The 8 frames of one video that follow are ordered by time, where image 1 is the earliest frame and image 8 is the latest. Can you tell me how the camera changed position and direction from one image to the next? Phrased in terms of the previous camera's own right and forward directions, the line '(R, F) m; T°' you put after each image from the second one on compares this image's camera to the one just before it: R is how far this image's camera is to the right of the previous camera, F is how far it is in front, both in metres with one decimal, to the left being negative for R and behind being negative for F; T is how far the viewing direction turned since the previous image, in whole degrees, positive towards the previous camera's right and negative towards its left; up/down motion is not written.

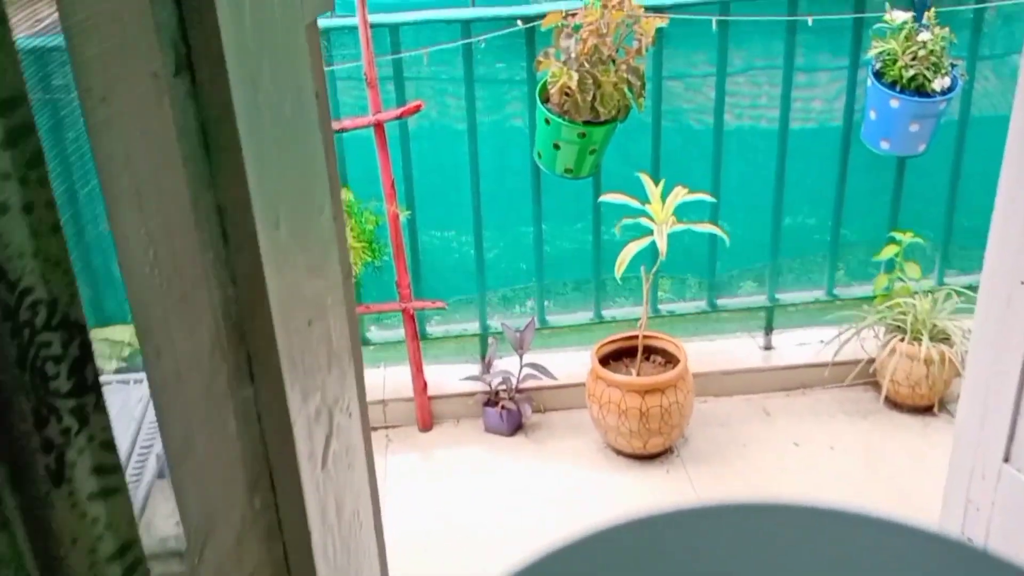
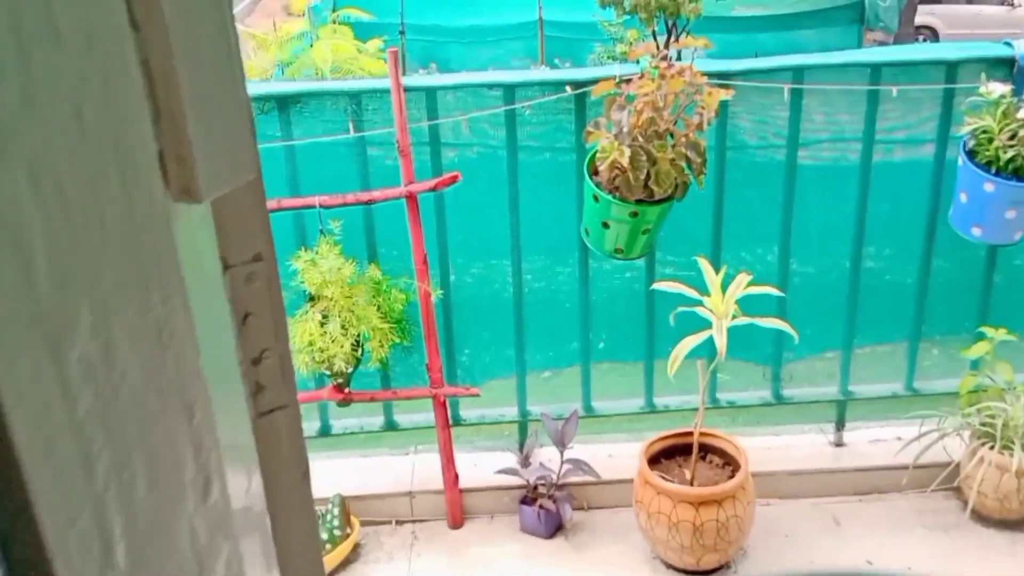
(0.0, +0.3) m; -3°
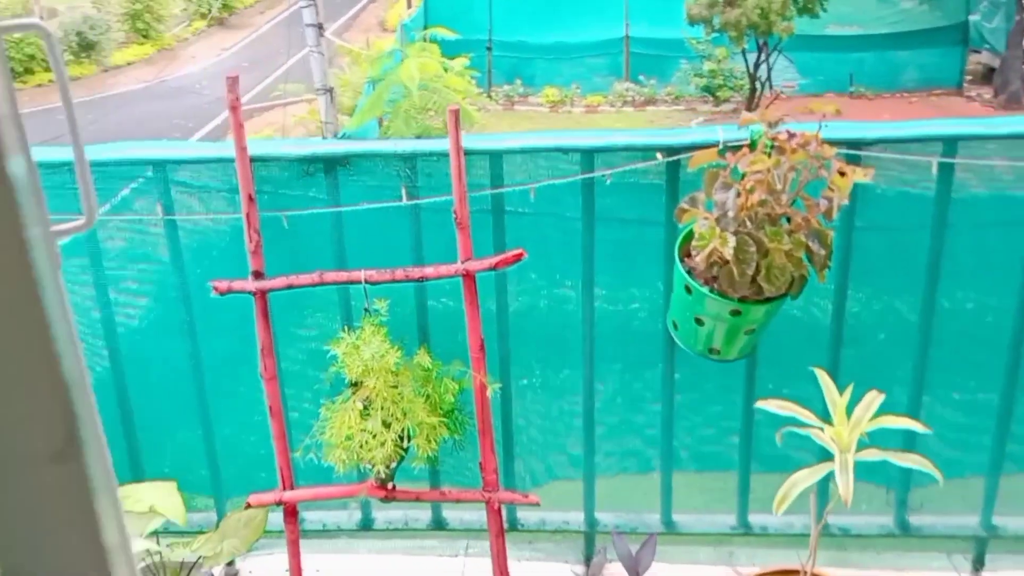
(0.0, +0.5) m; -5°
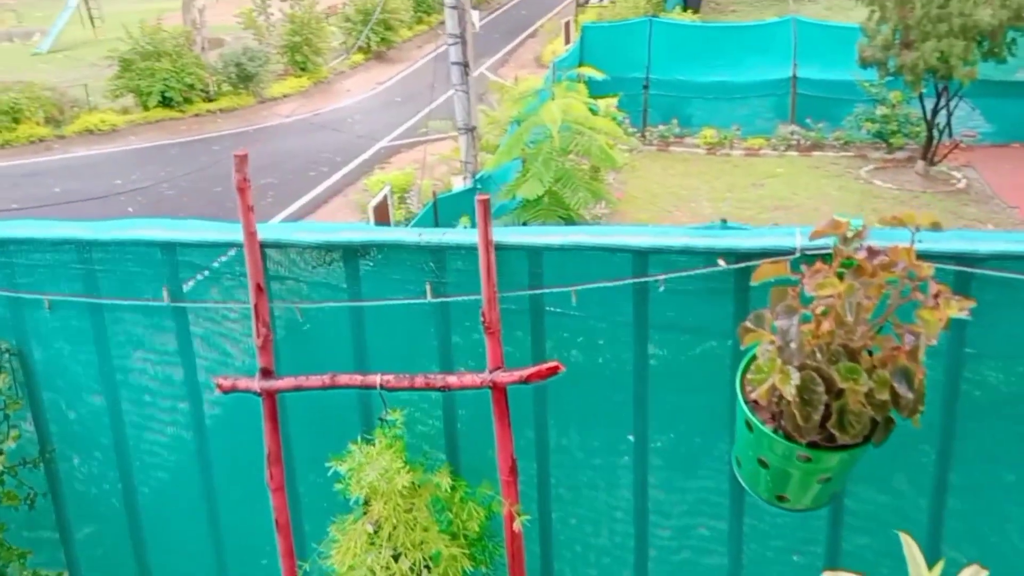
(+0.3, +0.5) m; -10°
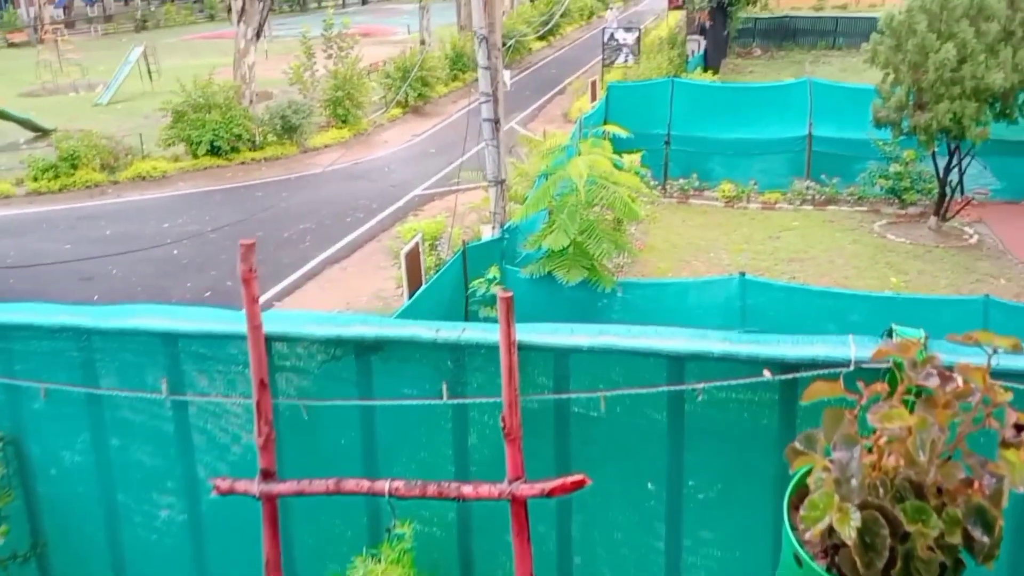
(0.0, -0.5) m; -1°
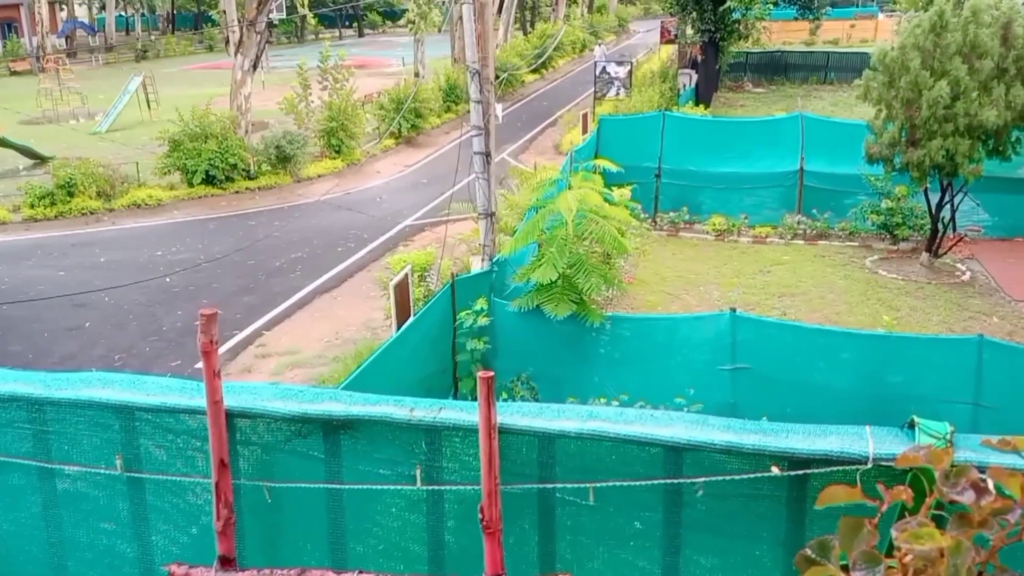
(+0.3, -0.1) m; -1°
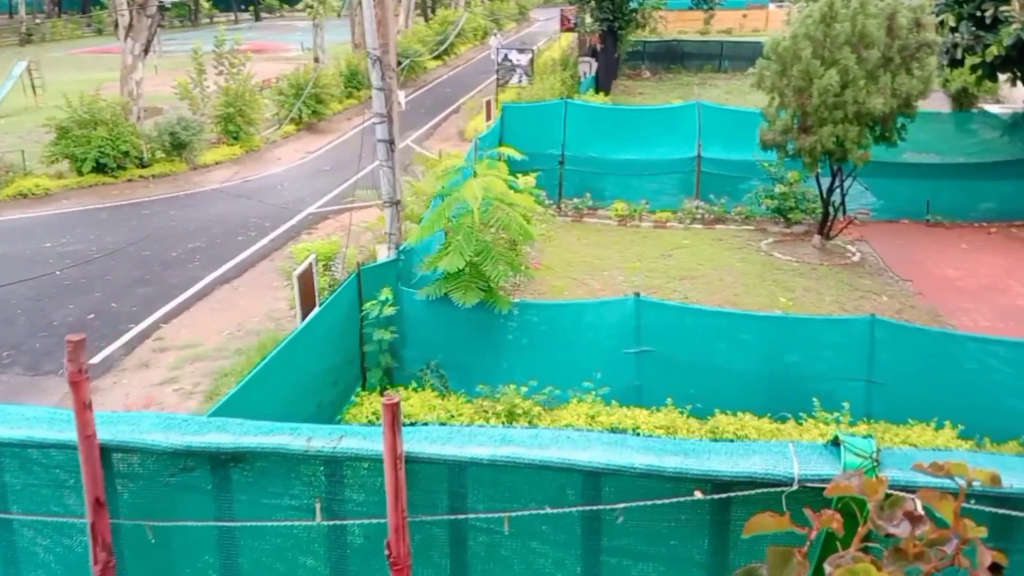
(0.0, 0.0) m; +6°
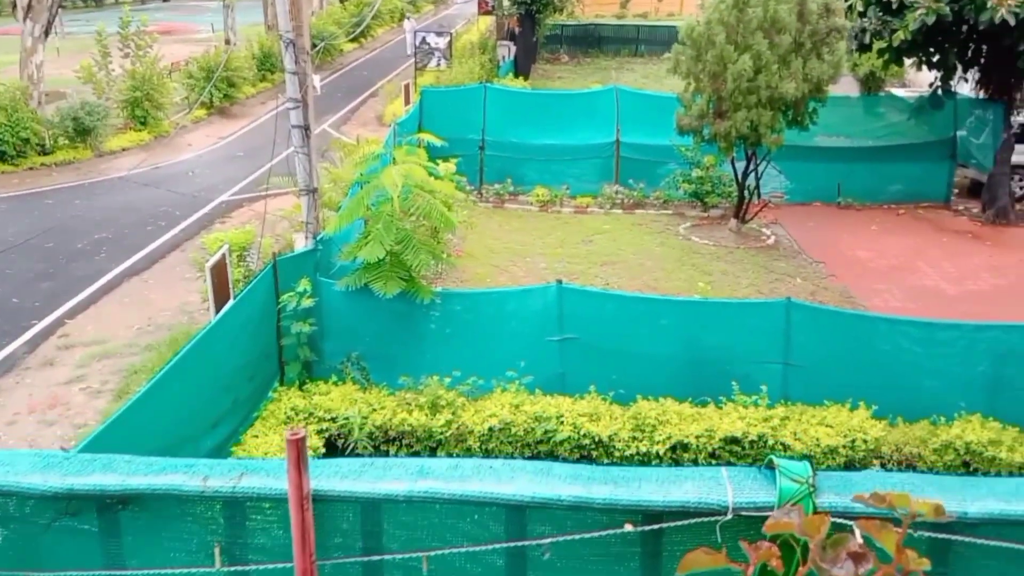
(0.0, +0.1) m; +5°
